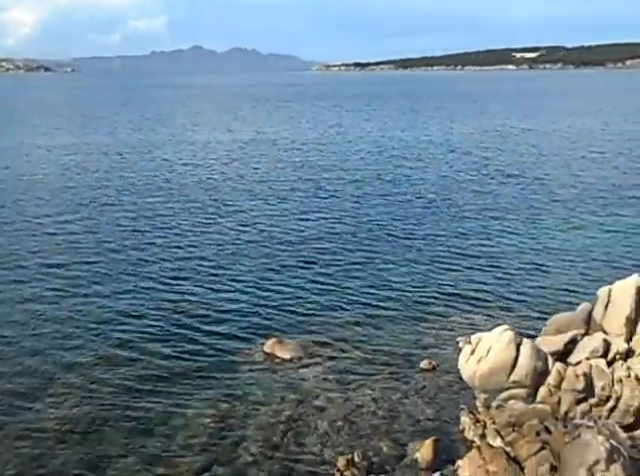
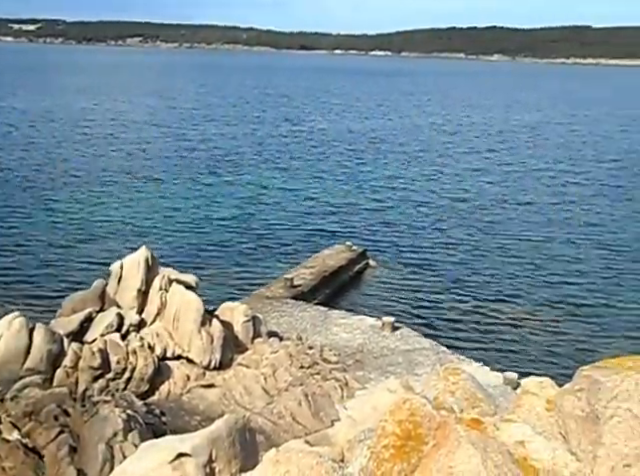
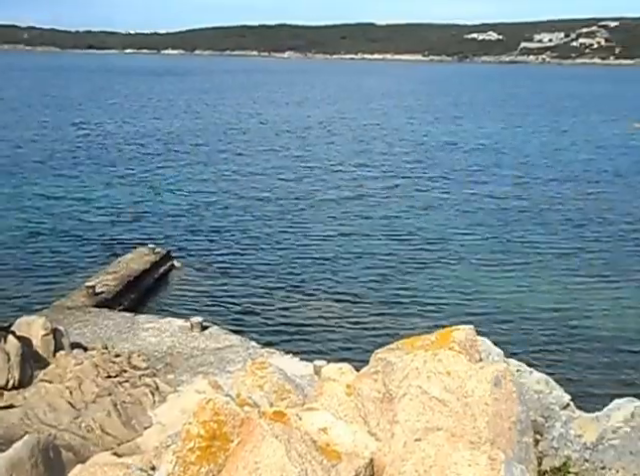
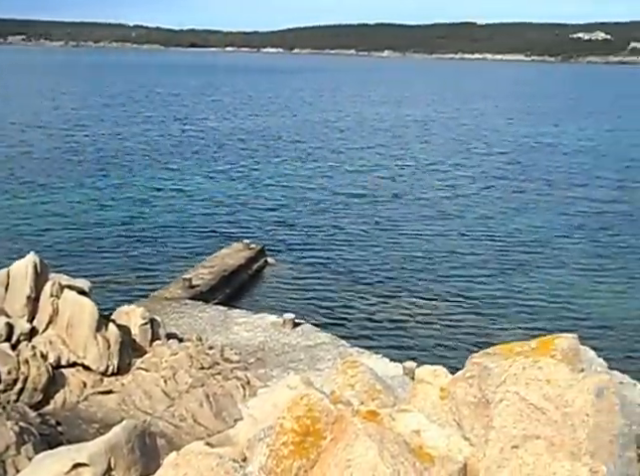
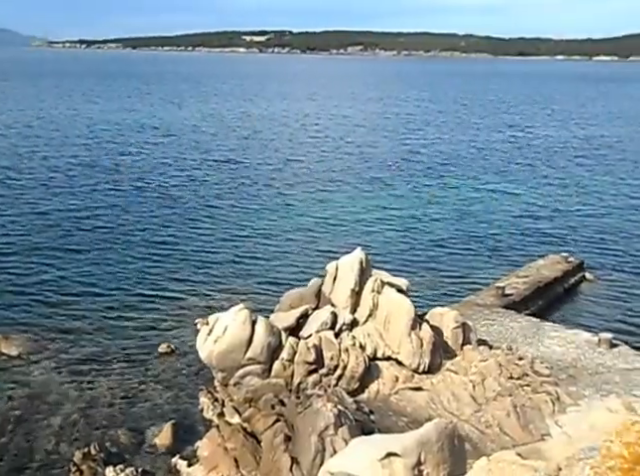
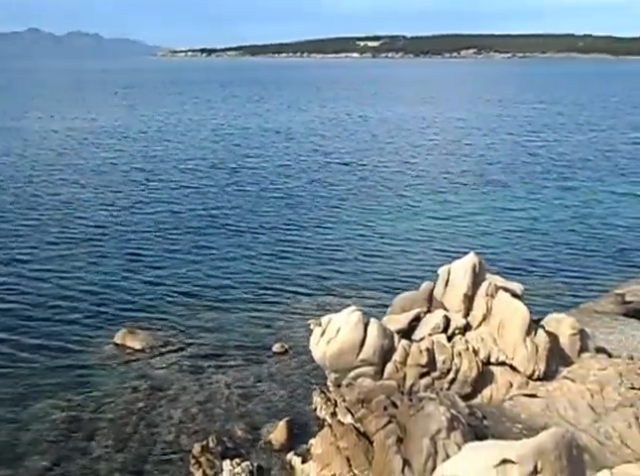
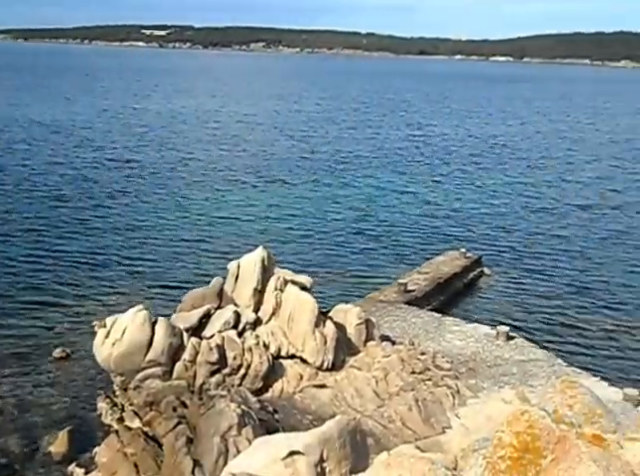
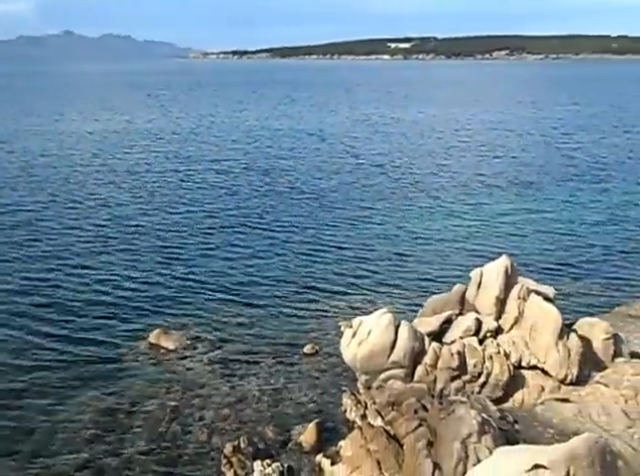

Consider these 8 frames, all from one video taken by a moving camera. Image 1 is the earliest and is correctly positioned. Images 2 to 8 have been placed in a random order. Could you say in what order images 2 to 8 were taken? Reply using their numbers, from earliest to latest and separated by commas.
8, 6, 5, 7, 2, 4, 3
